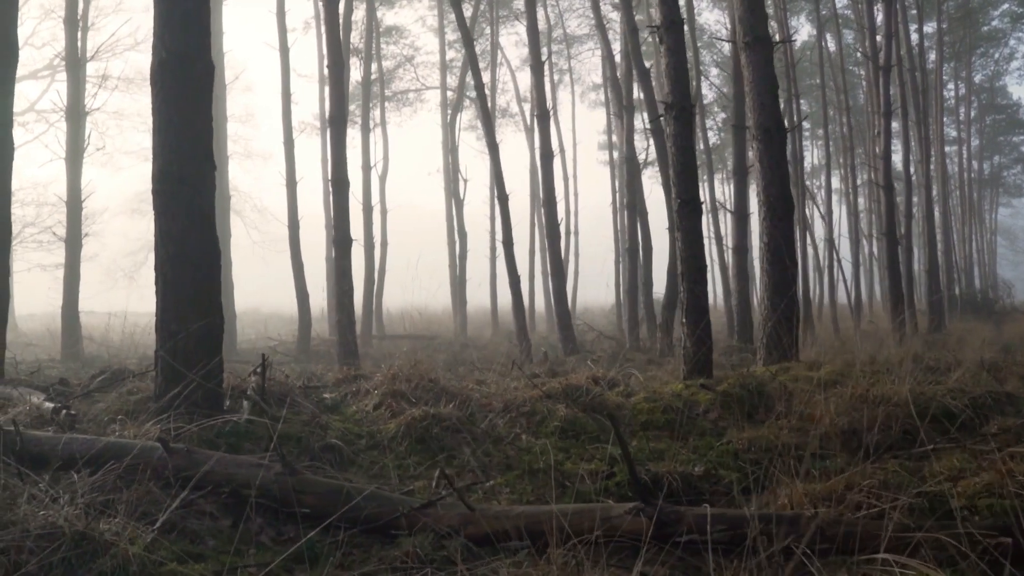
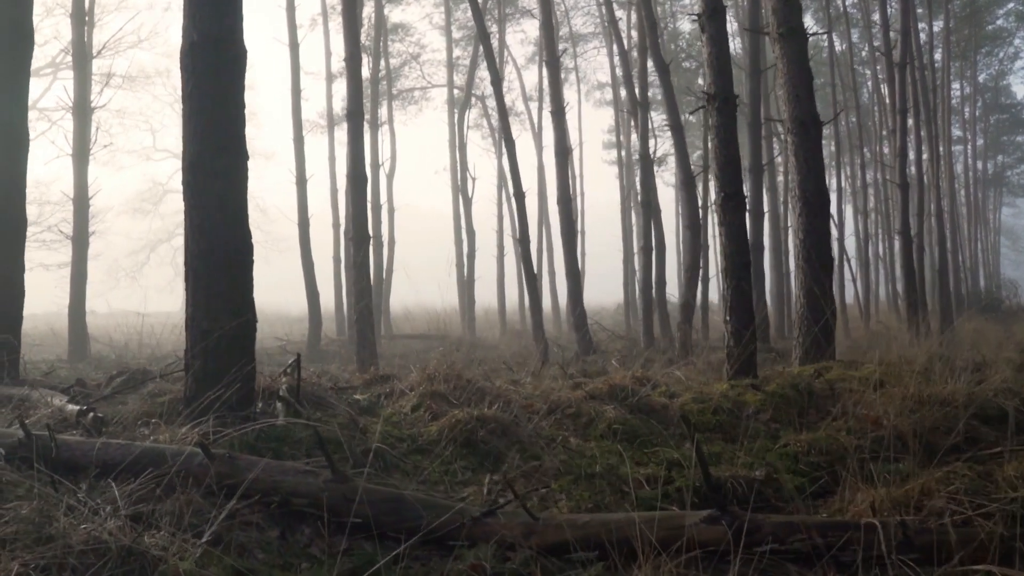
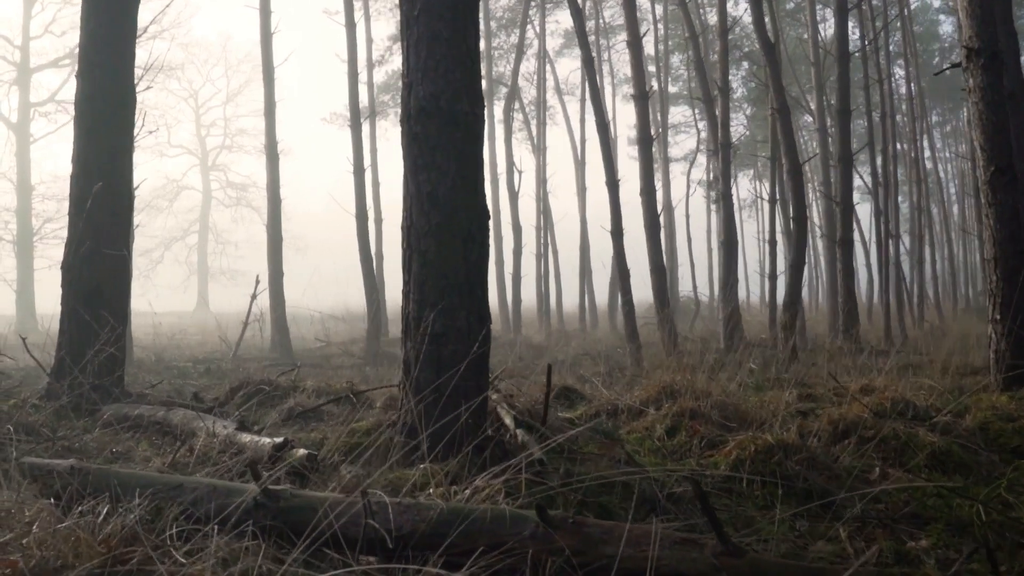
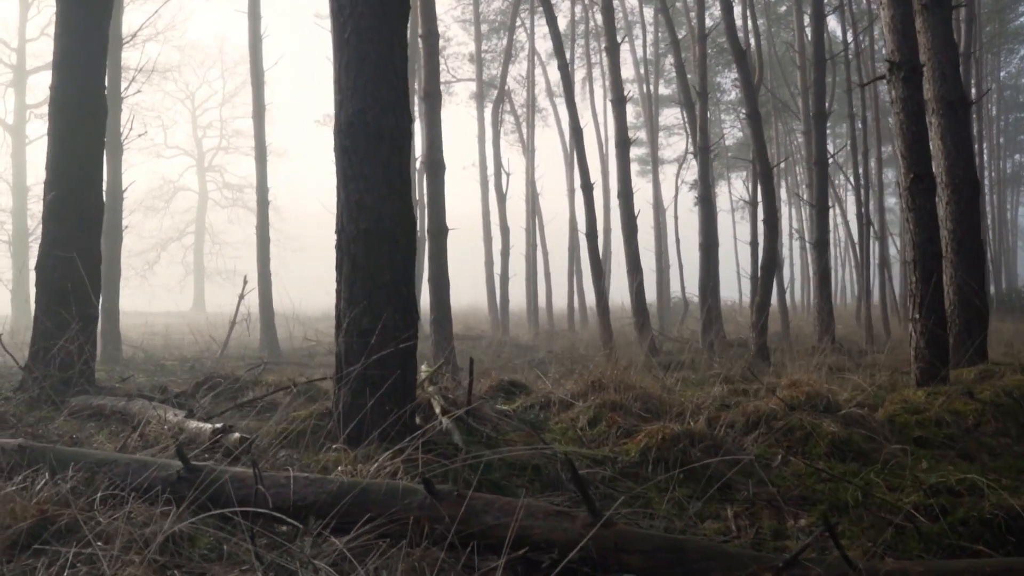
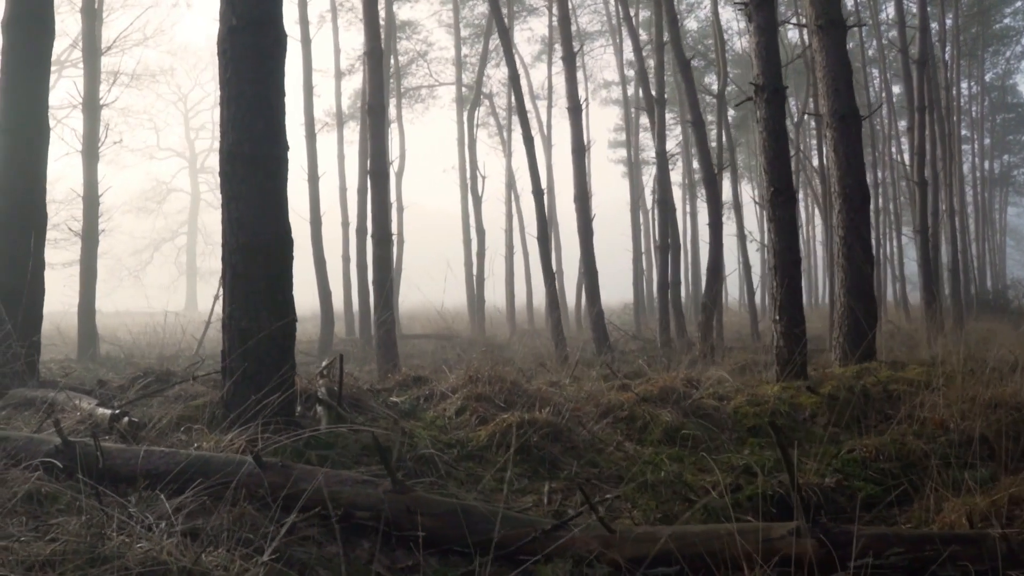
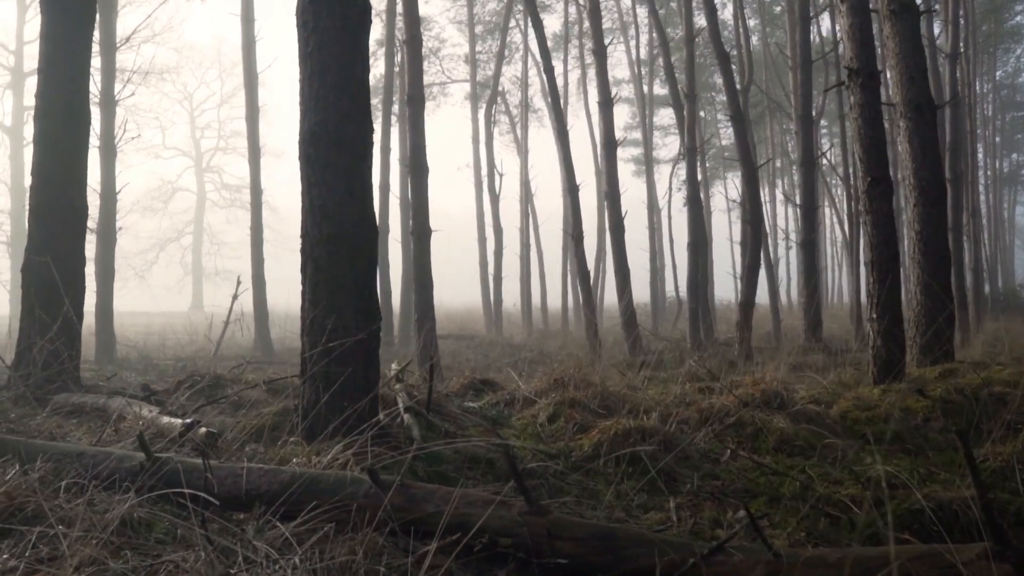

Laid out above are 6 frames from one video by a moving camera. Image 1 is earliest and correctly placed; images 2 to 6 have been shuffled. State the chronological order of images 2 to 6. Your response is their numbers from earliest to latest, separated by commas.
2, 5, 6, 4, 3
